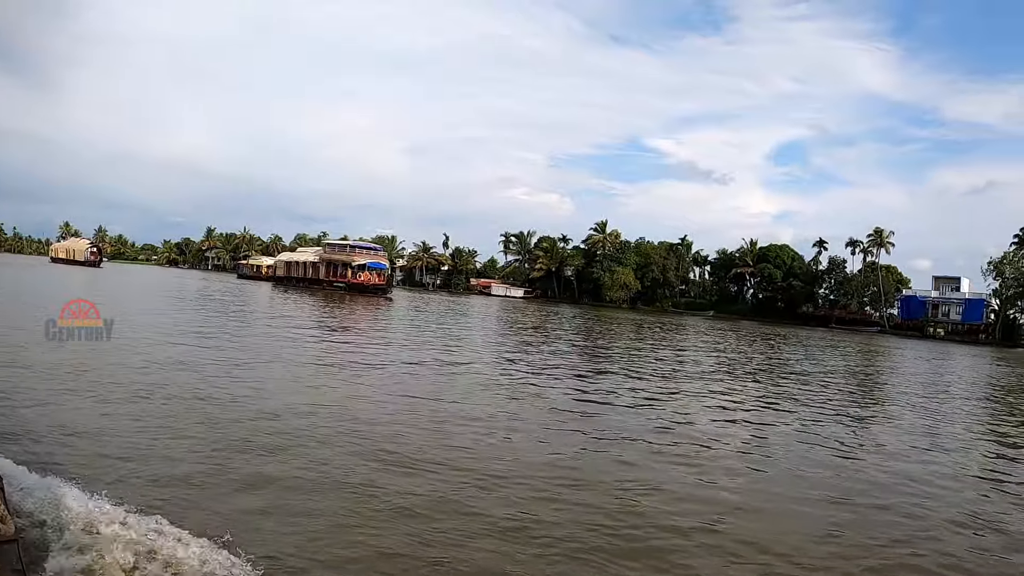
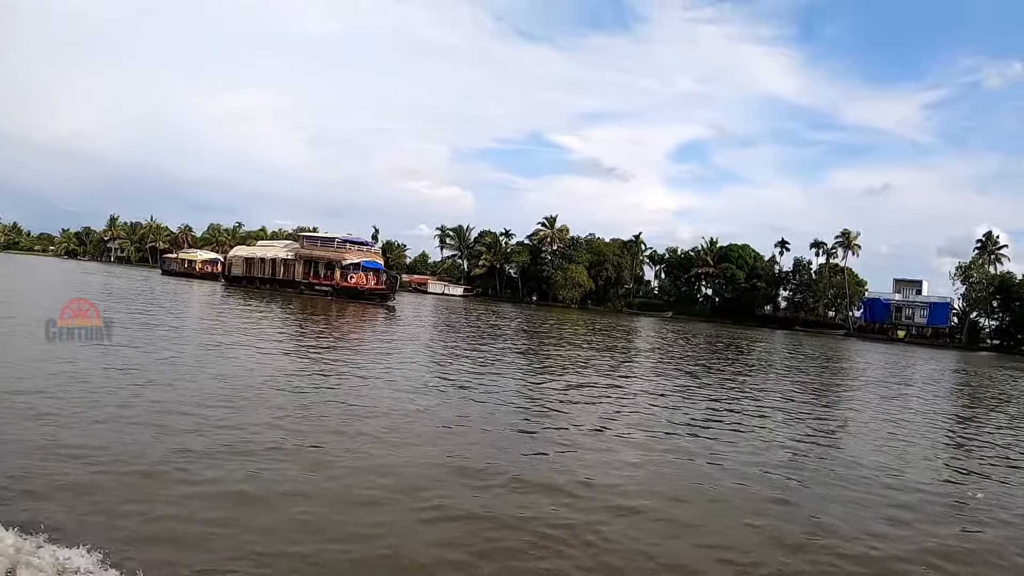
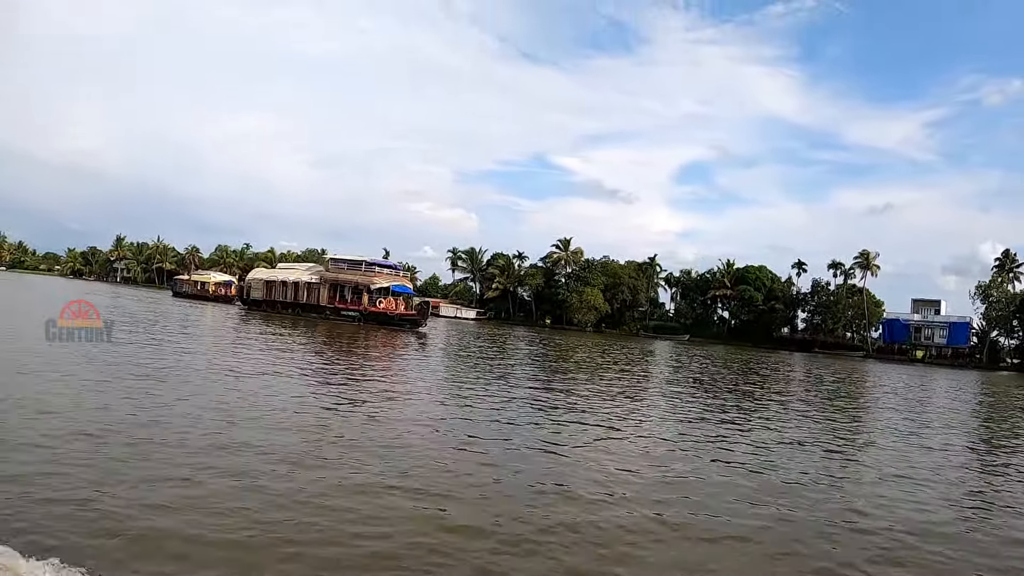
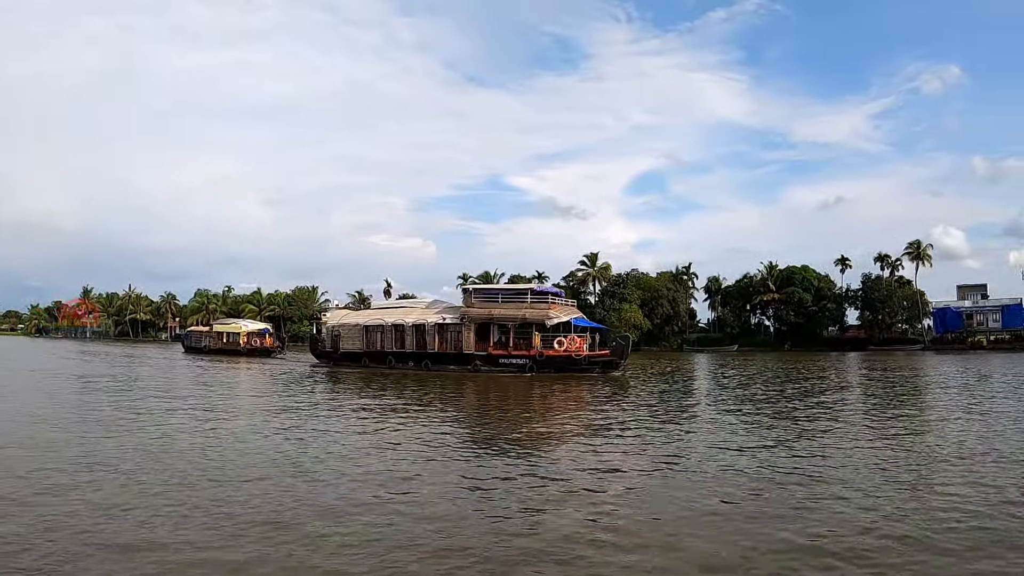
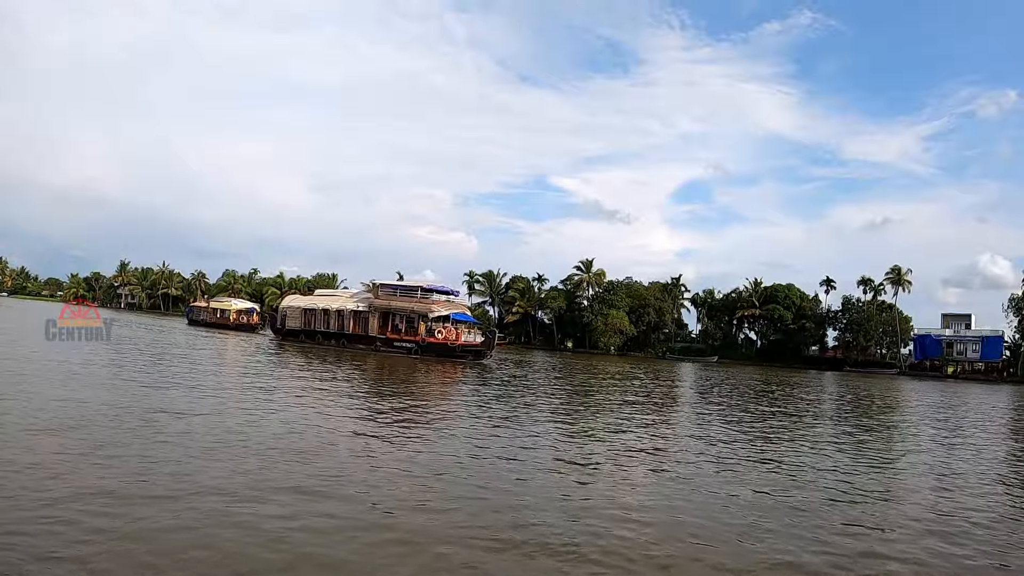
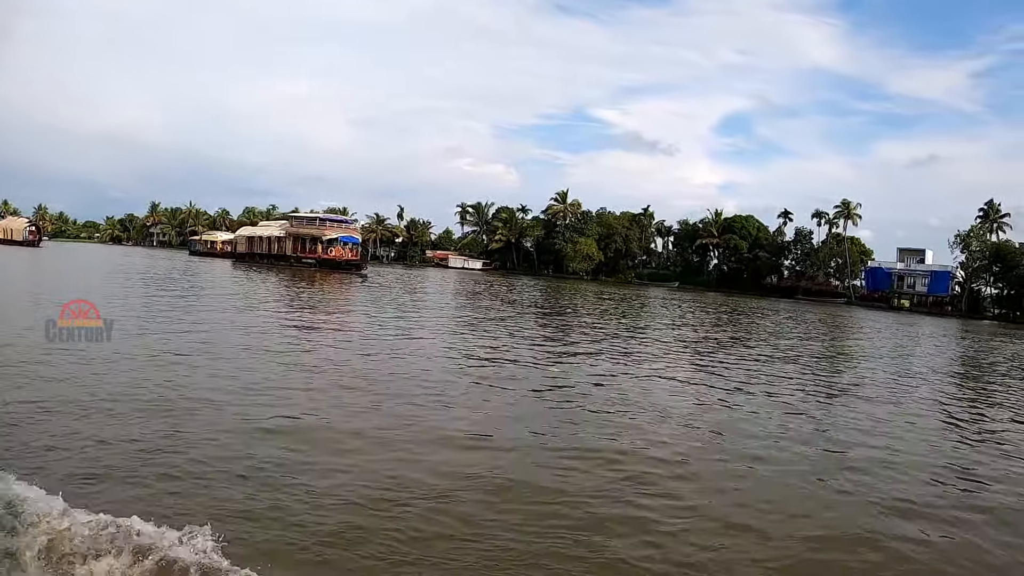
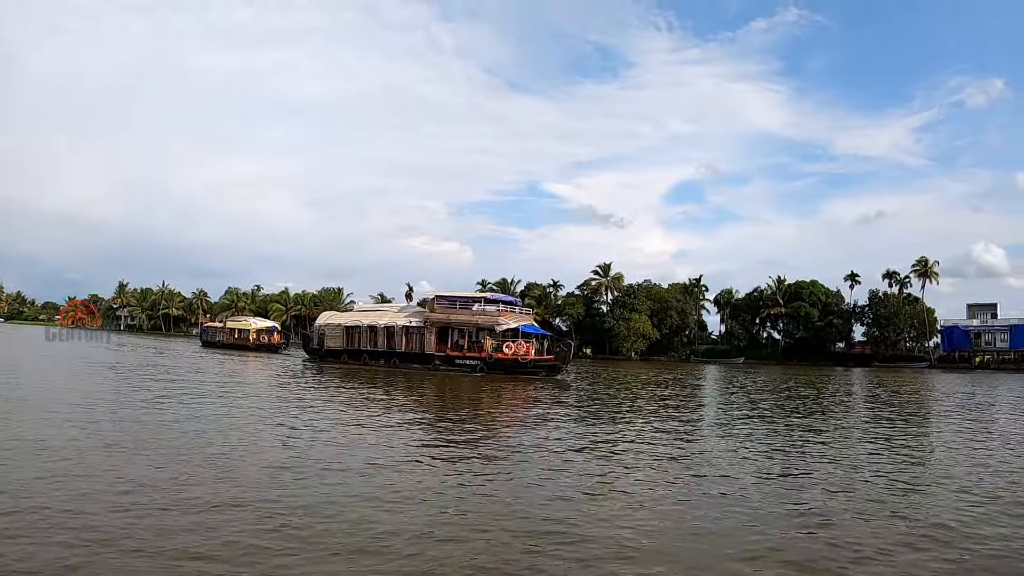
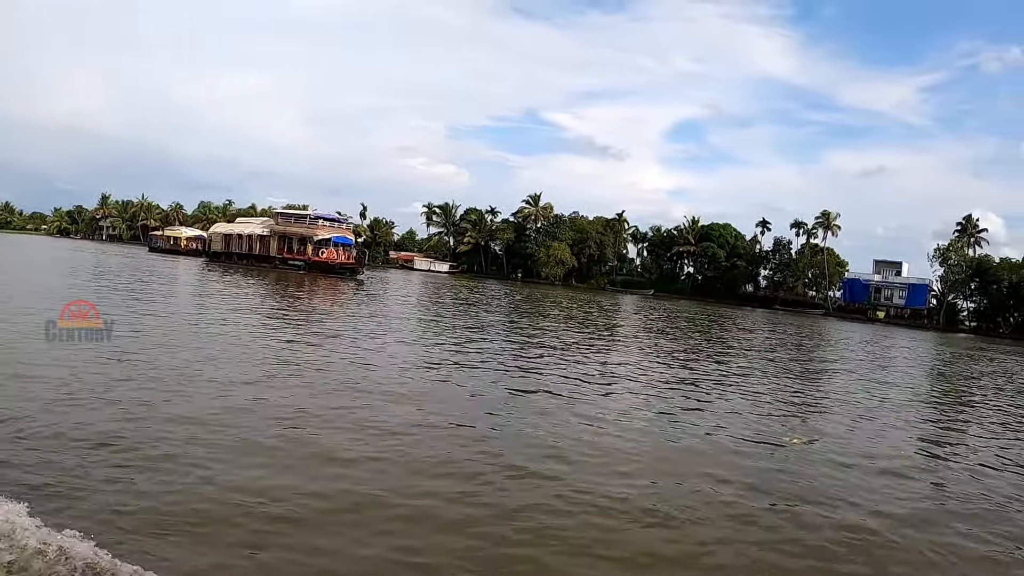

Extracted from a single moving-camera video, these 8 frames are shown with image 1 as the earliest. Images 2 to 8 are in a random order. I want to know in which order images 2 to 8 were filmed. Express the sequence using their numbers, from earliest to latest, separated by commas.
6, 8, 2, 3, 5, 7, 4
